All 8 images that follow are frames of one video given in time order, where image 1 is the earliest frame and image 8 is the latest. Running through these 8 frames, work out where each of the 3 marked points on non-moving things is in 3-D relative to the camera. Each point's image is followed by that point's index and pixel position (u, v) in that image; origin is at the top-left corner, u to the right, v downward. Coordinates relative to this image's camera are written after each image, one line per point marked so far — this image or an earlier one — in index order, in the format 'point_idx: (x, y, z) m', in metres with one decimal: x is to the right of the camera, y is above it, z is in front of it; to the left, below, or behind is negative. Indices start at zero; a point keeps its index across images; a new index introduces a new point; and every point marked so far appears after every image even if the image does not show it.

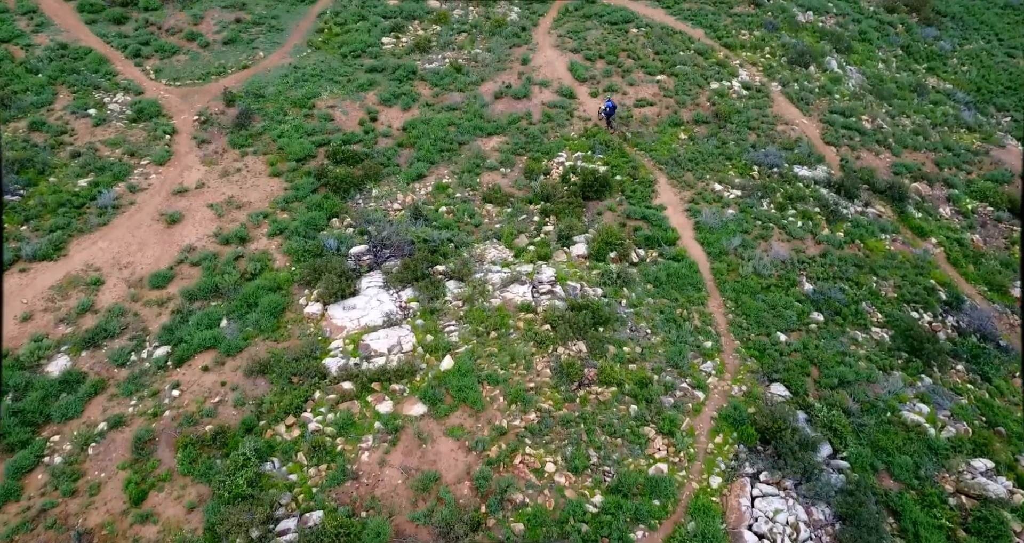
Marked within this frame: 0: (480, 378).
0: (-0.9, -3.1, +18.2) m
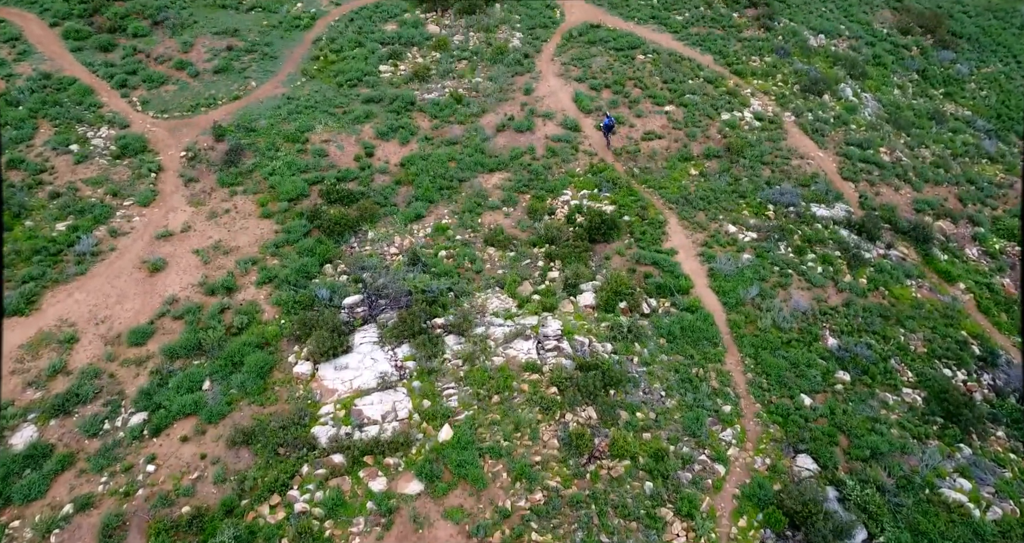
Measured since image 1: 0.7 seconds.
0: (-0.8, -4.7, +16.8) m
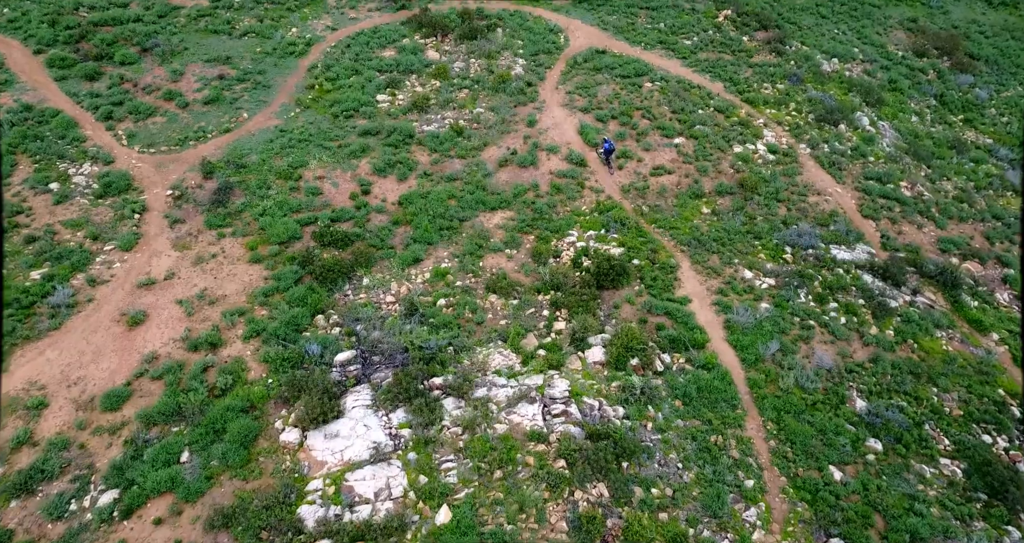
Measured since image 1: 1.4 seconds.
0: (-0.7, -6.4, +15.3) m
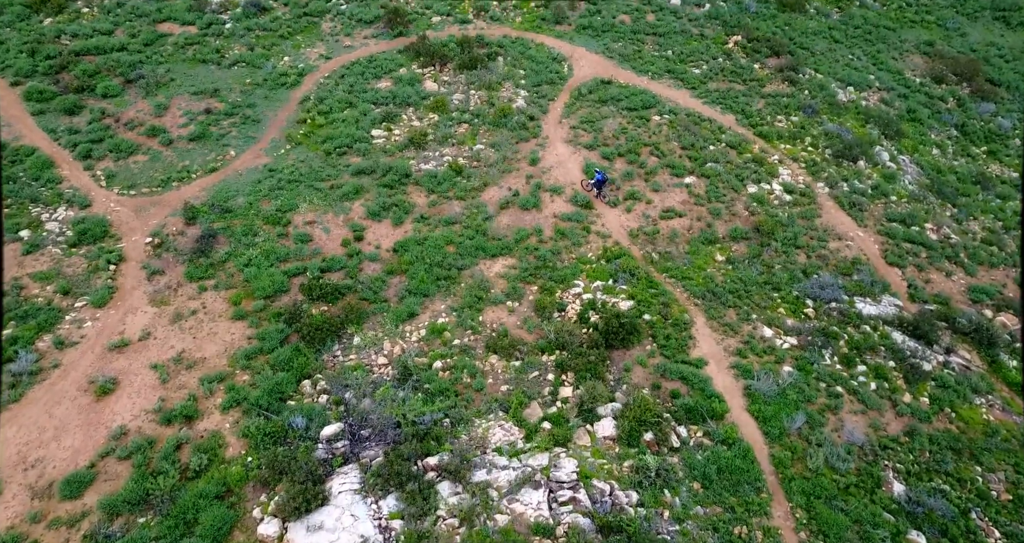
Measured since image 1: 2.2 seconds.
0: (-0.7, -8.2, +13.6) m
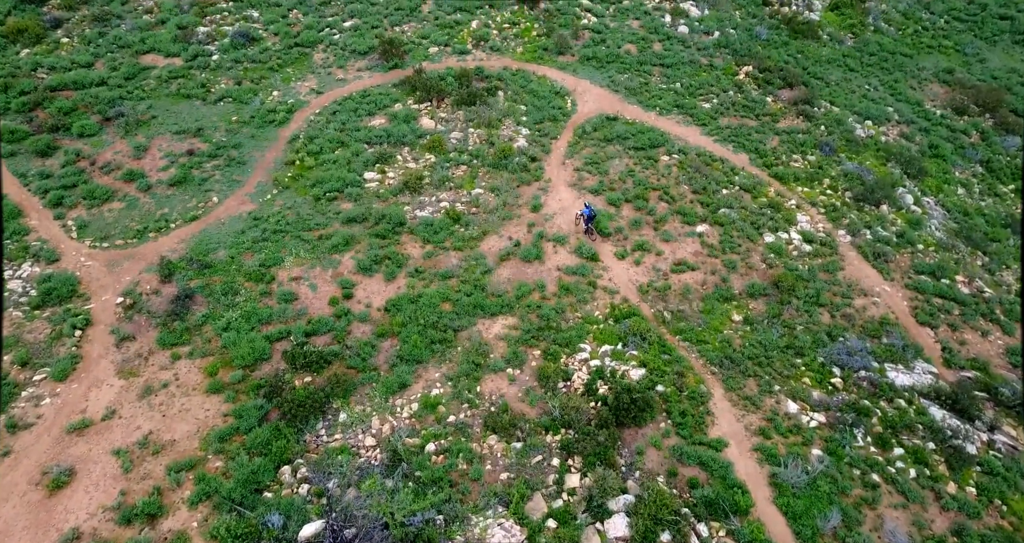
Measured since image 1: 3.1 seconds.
0: (-0.6, -10.2, +11.6) m
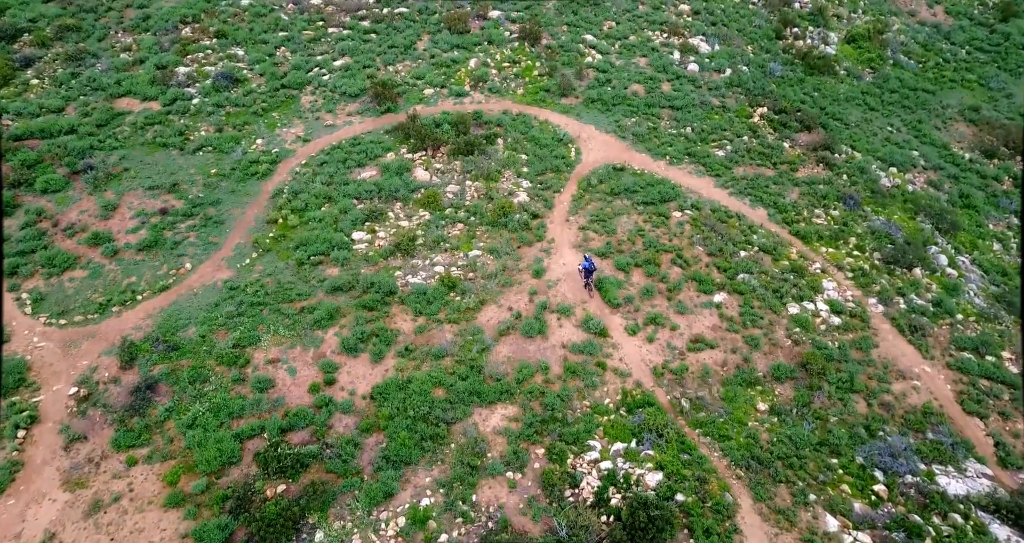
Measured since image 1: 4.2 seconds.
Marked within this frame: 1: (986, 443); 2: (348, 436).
0: (-0.6, -12.8, +9.1) m
1: (+14.7, -5.3, +19.7) m
2: (-5.0, -5.1, +19.3) m
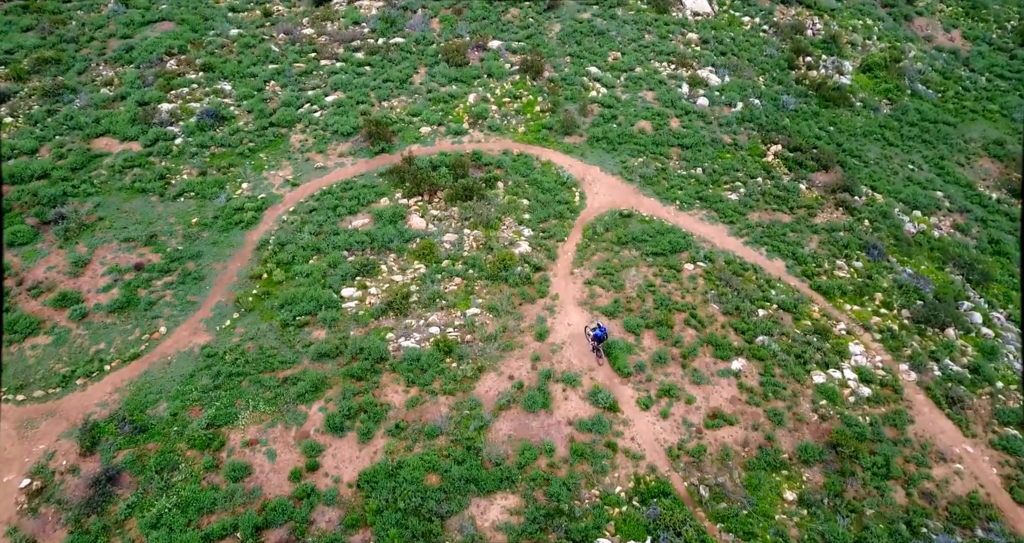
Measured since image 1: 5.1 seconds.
0: (-0.6, -14.8, +7.1) m
1: (+14.8, -7.5, +17.7) m
2: (-5.0, -7.3, +17.4) m
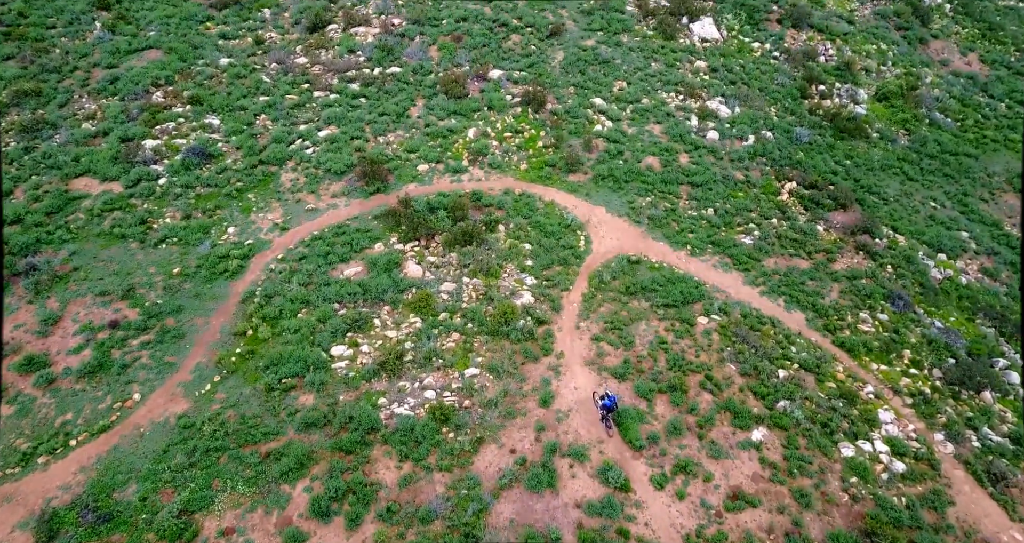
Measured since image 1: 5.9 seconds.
0: (-0.6, -16.6, +5.2) m
1: (+14.8, -9.5, +15.9) m
2: (-4.9, -9.2, +15.6) m
